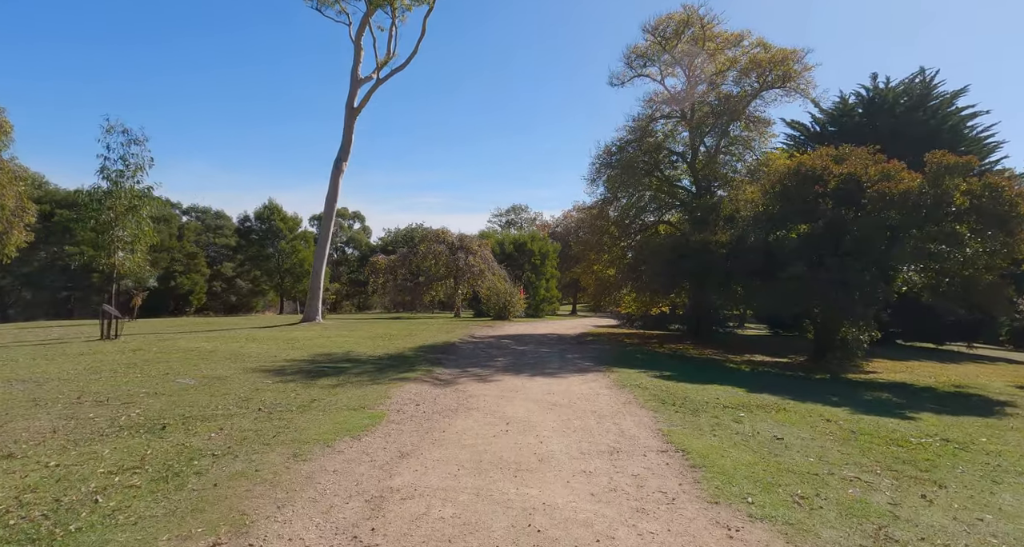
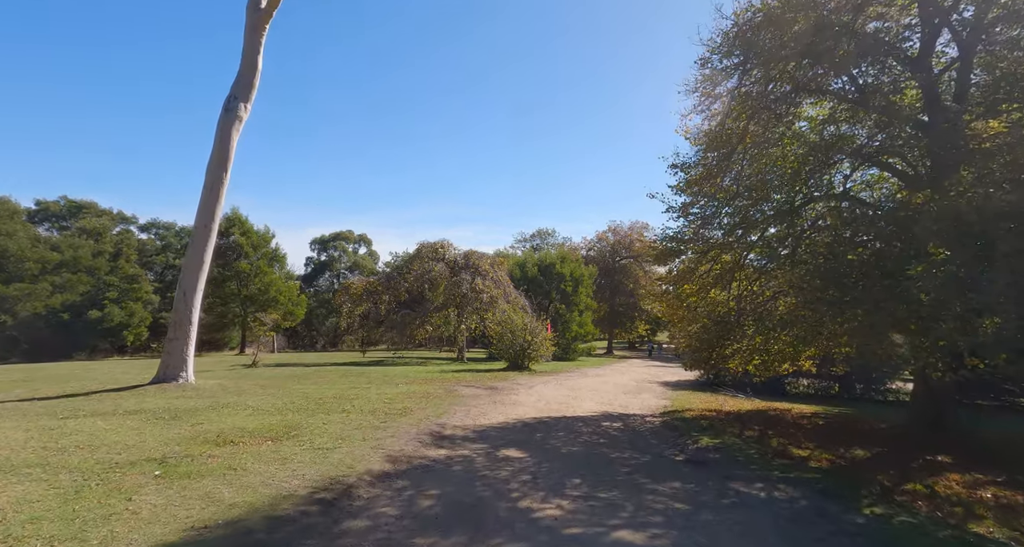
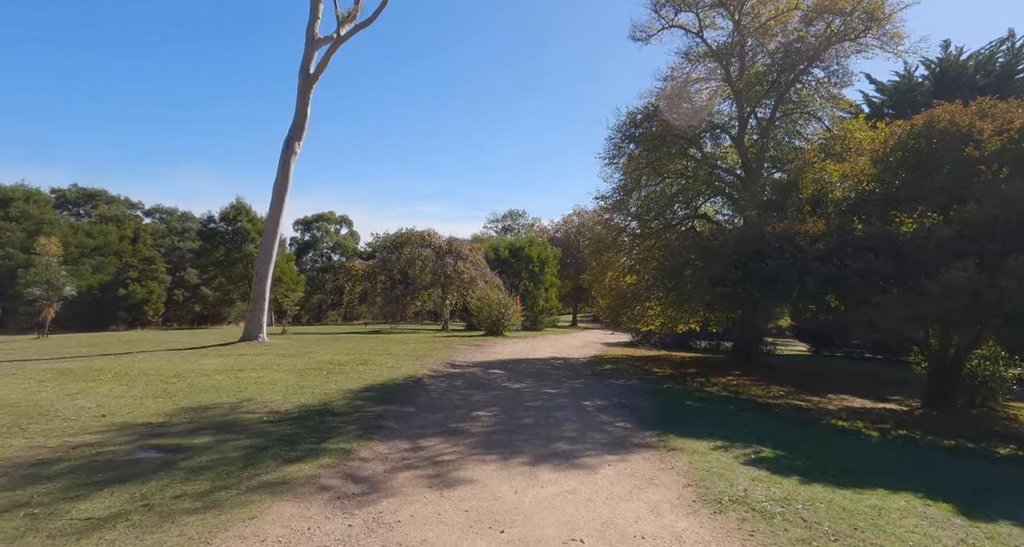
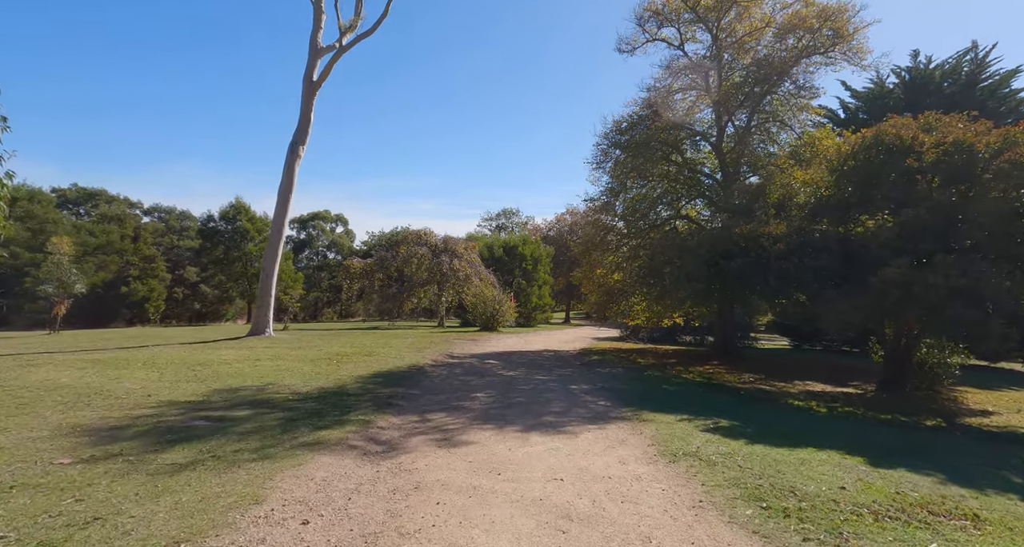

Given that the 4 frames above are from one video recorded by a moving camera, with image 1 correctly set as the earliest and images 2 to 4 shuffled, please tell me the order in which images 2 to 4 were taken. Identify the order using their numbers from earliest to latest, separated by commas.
4, 3, 2
